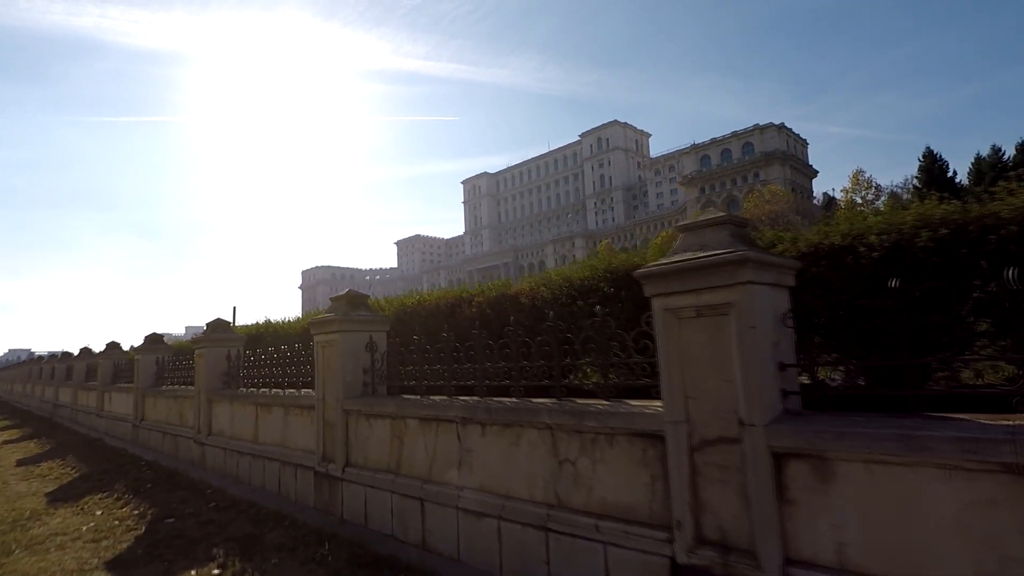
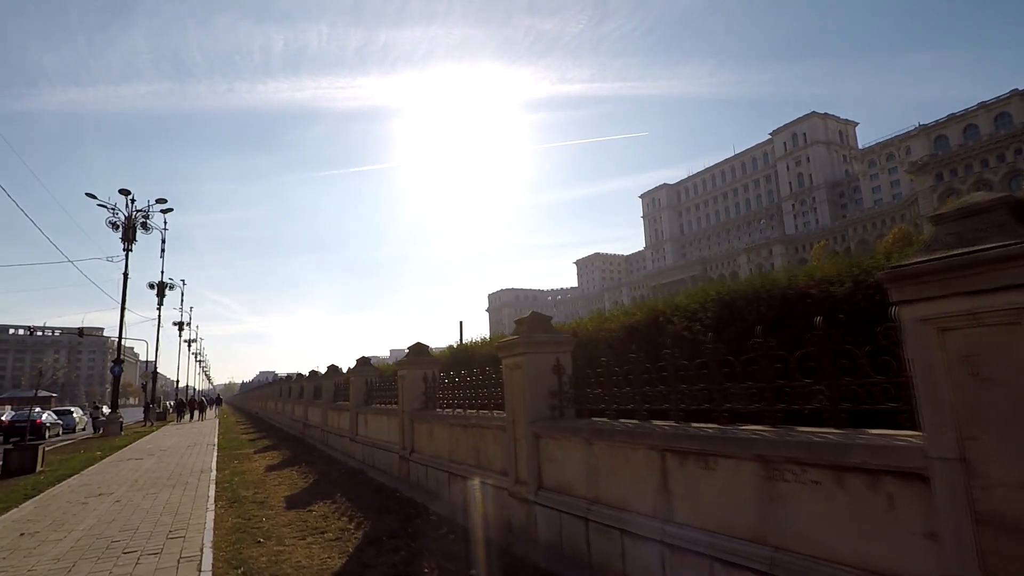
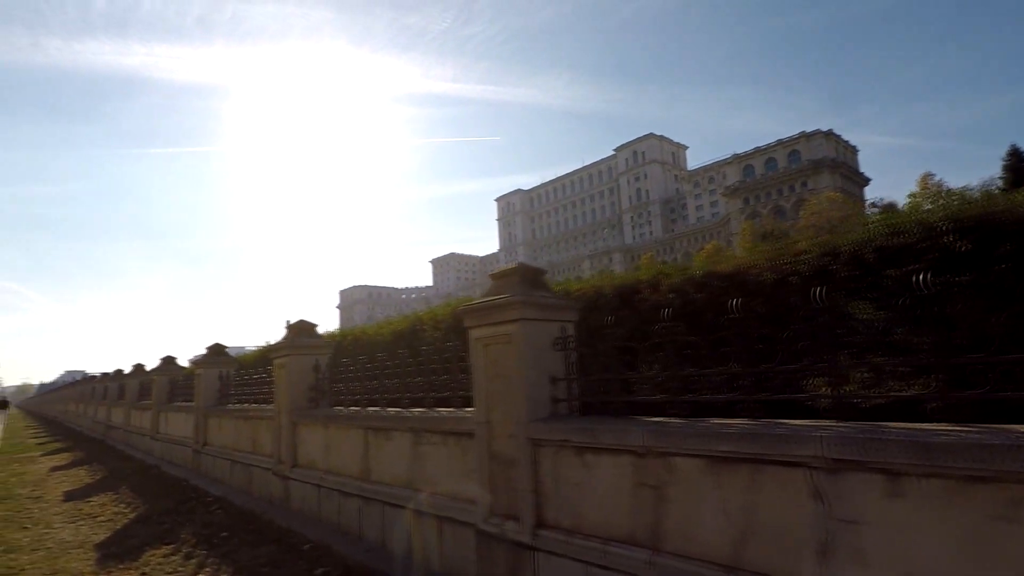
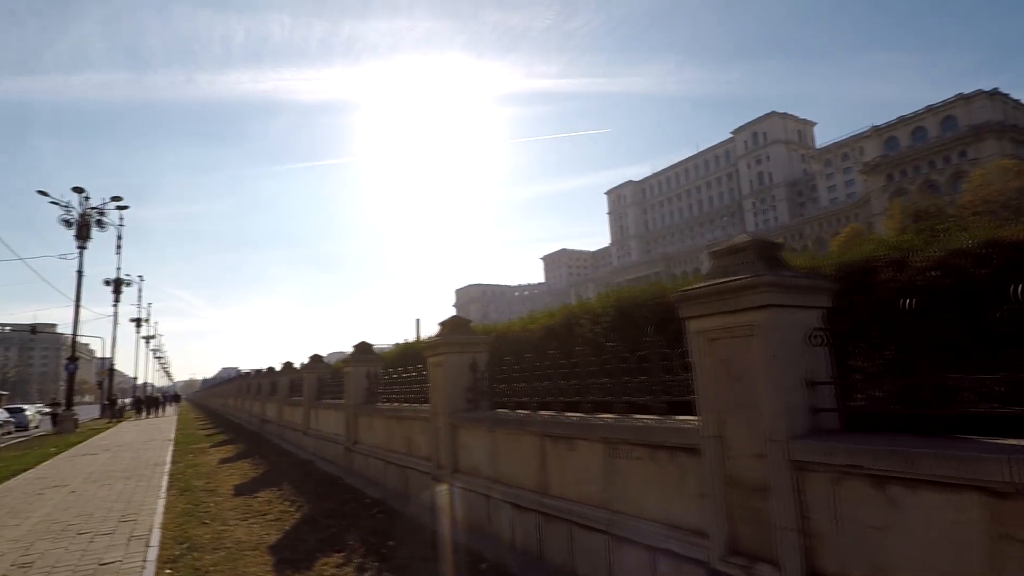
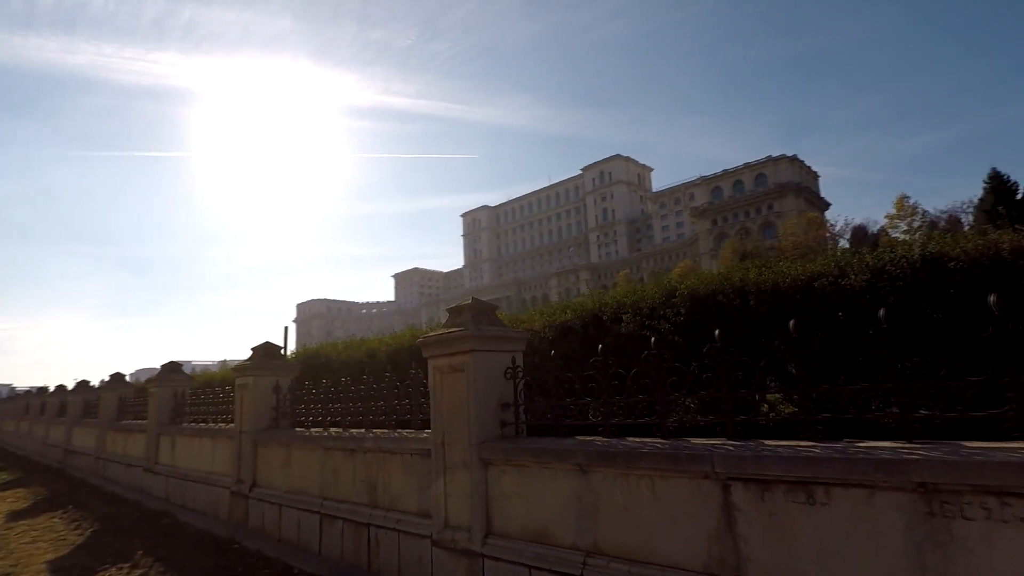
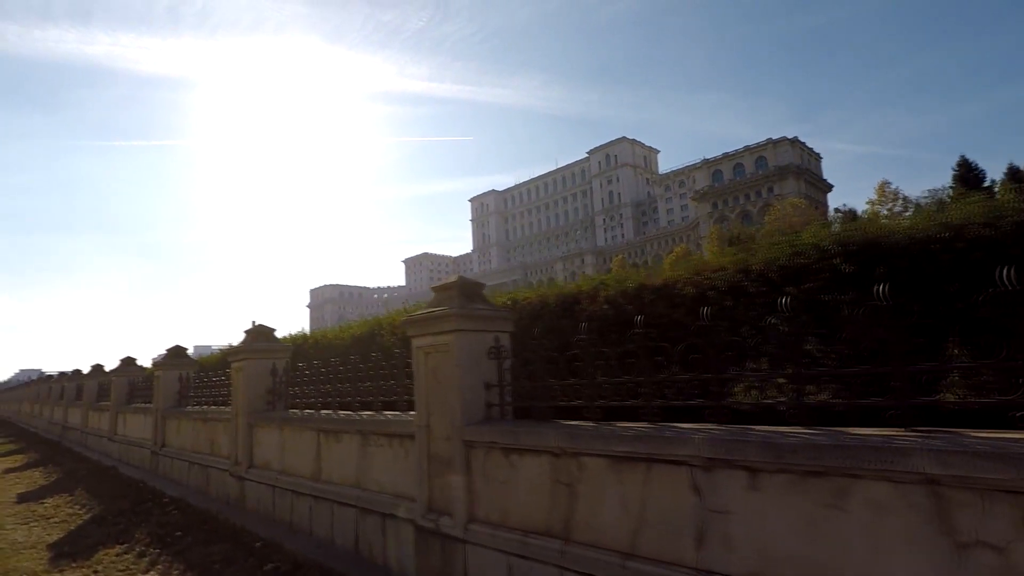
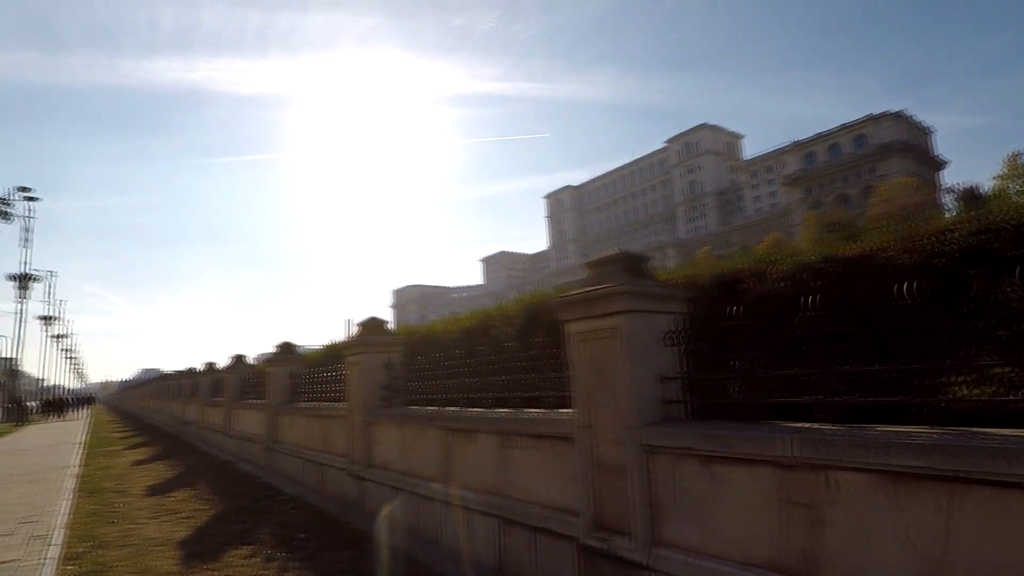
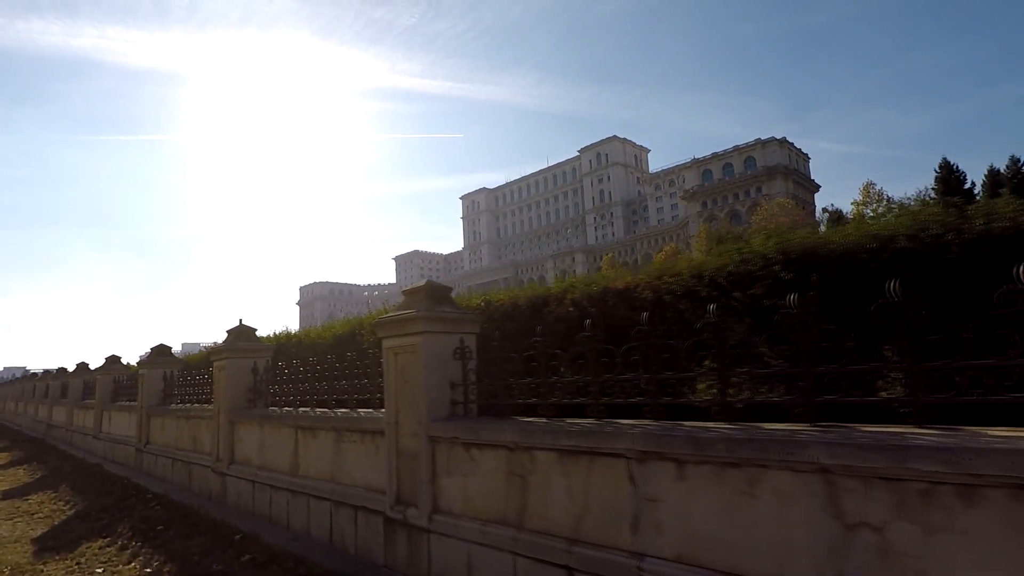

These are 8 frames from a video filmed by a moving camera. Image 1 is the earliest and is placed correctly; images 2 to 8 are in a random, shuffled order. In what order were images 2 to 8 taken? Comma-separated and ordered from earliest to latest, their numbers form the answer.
8, 6, 3, 7, 4, 2, 5
